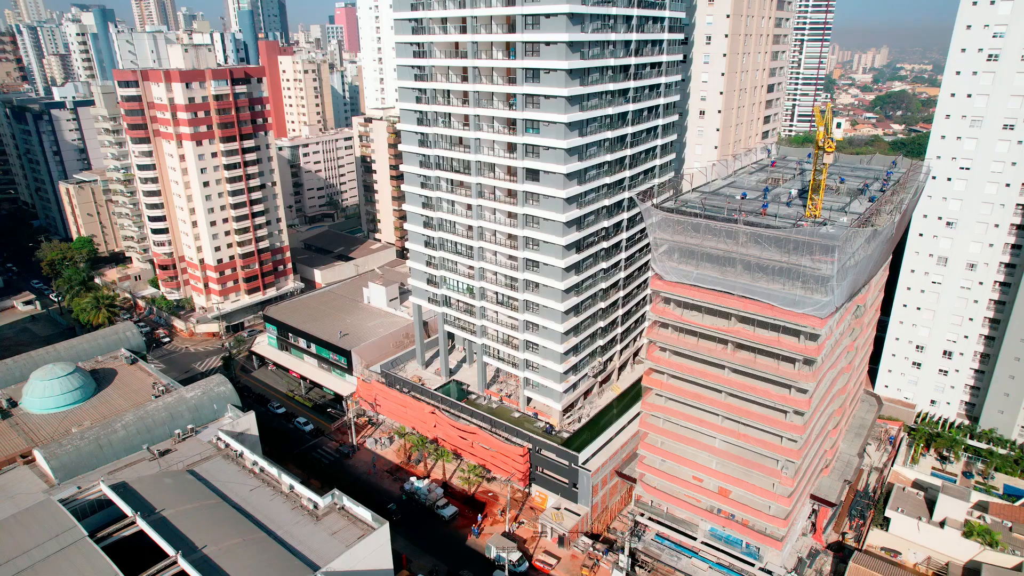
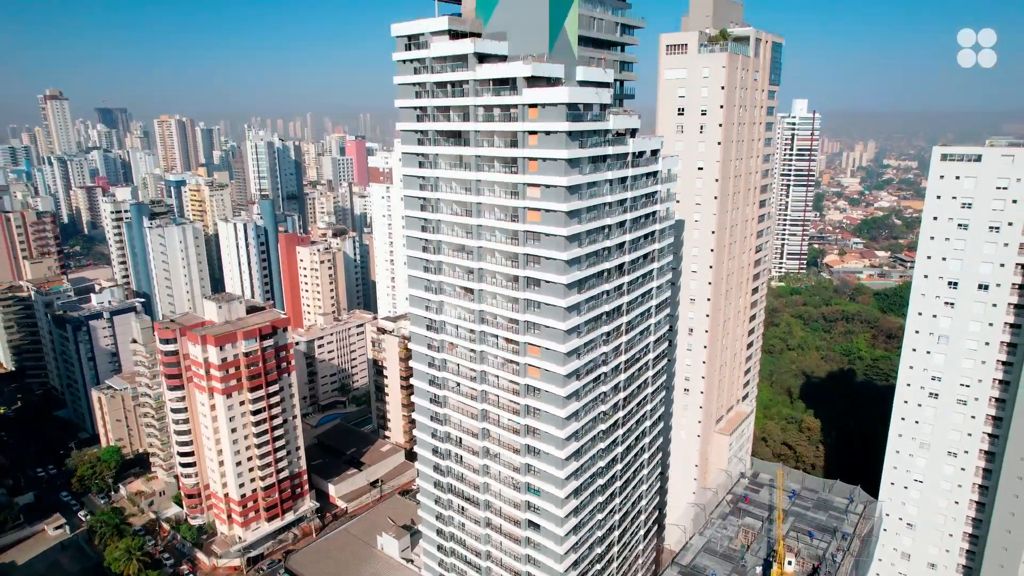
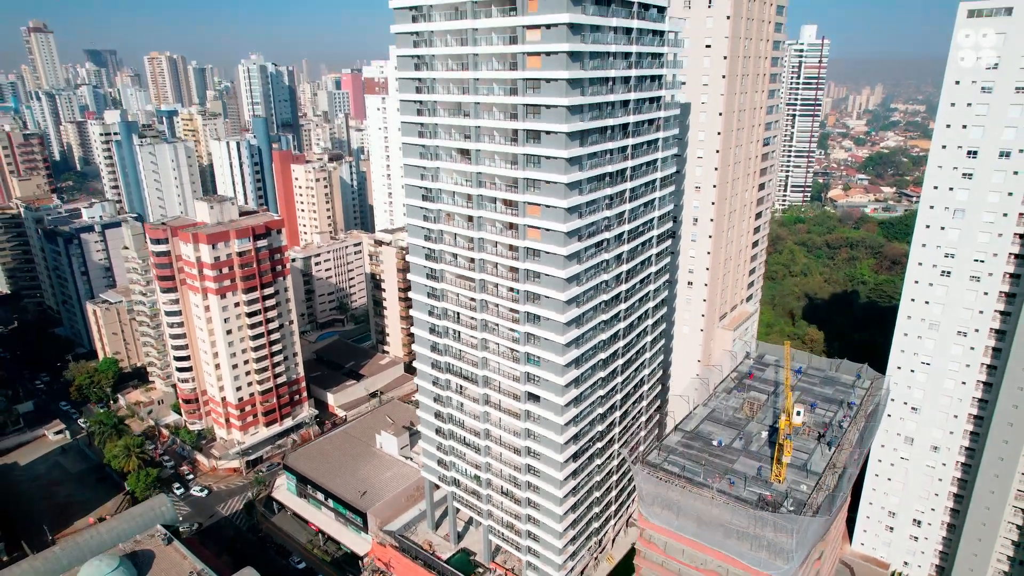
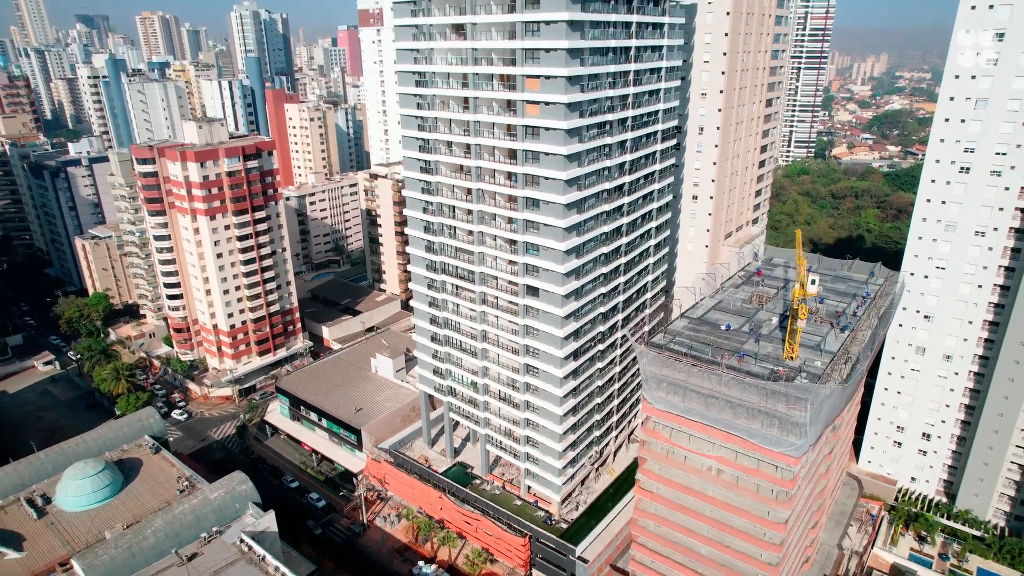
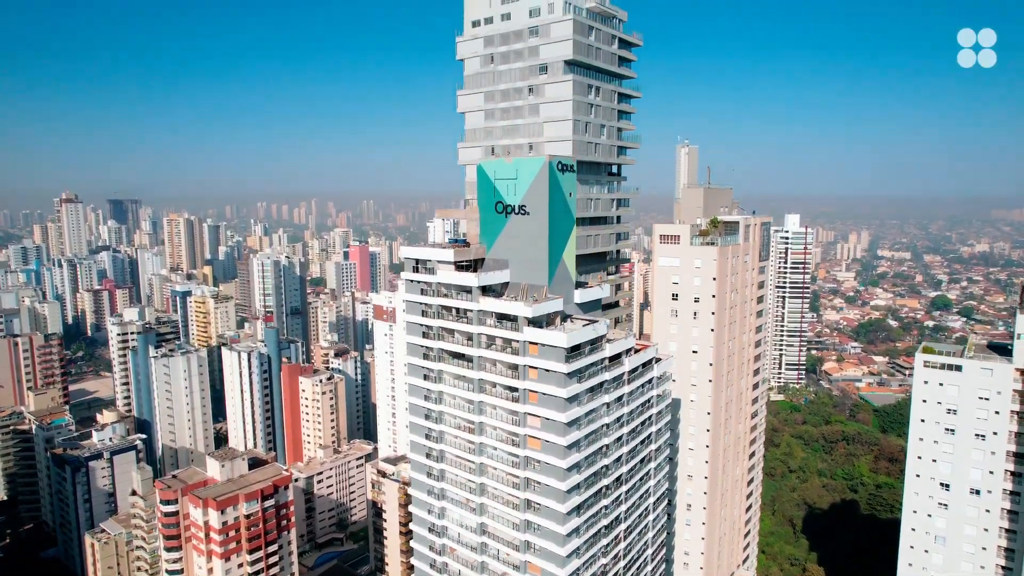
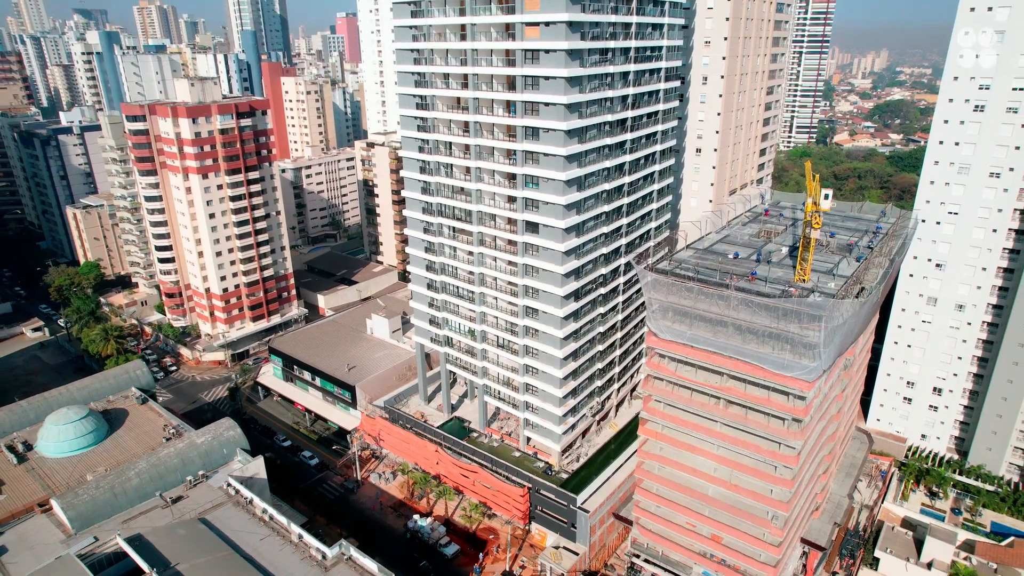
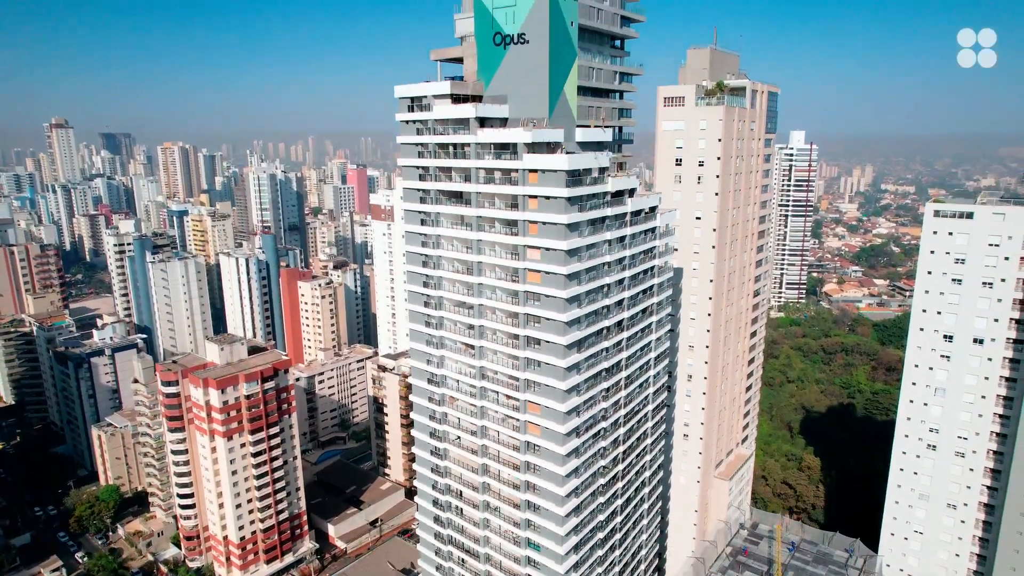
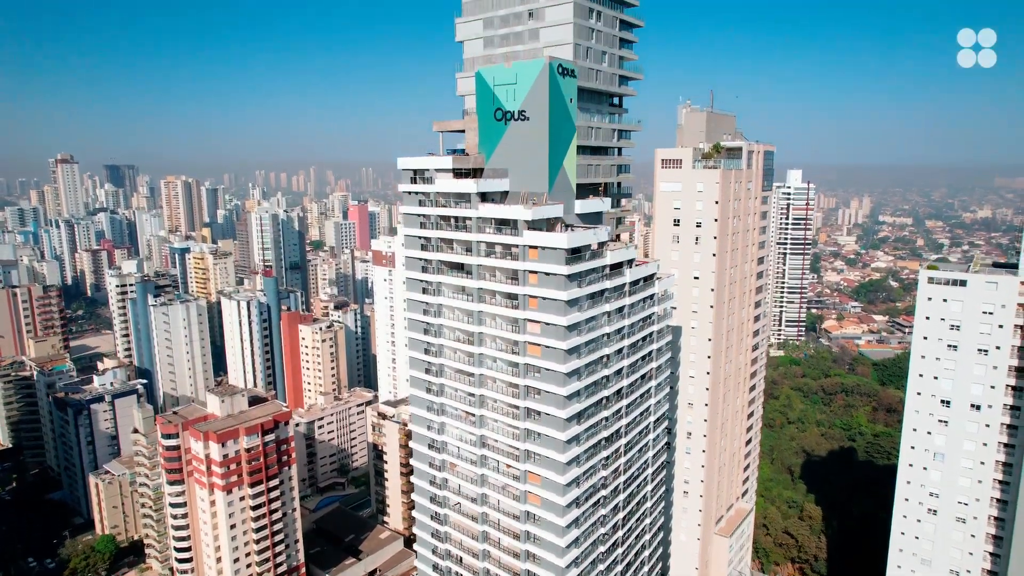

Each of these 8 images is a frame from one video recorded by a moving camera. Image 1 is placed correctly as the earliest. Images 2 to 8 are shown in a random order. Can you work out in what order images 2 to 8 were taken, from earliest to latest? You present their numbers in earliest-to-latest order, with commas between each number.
6, 4, 3, 2, 7, 8, 5
